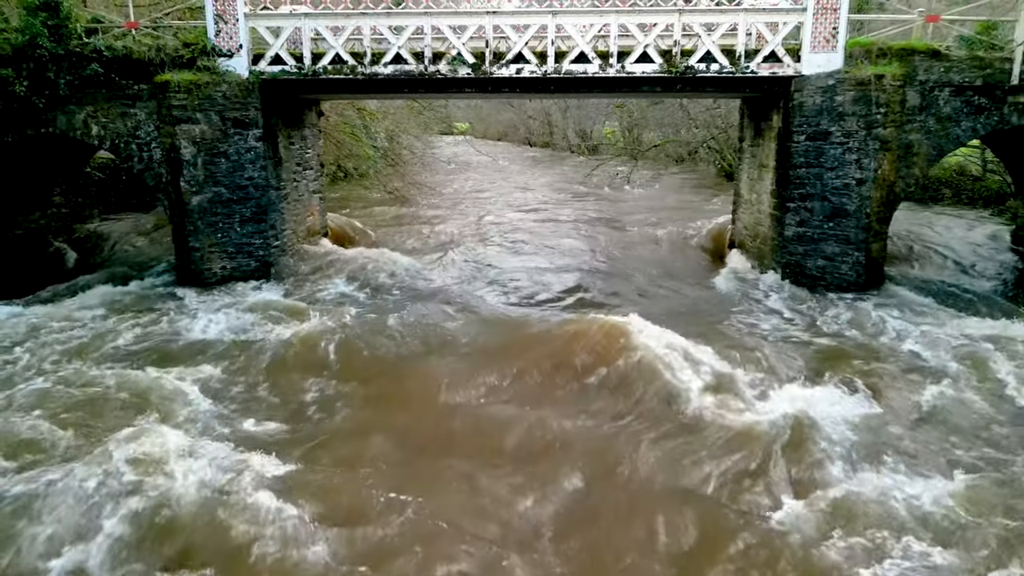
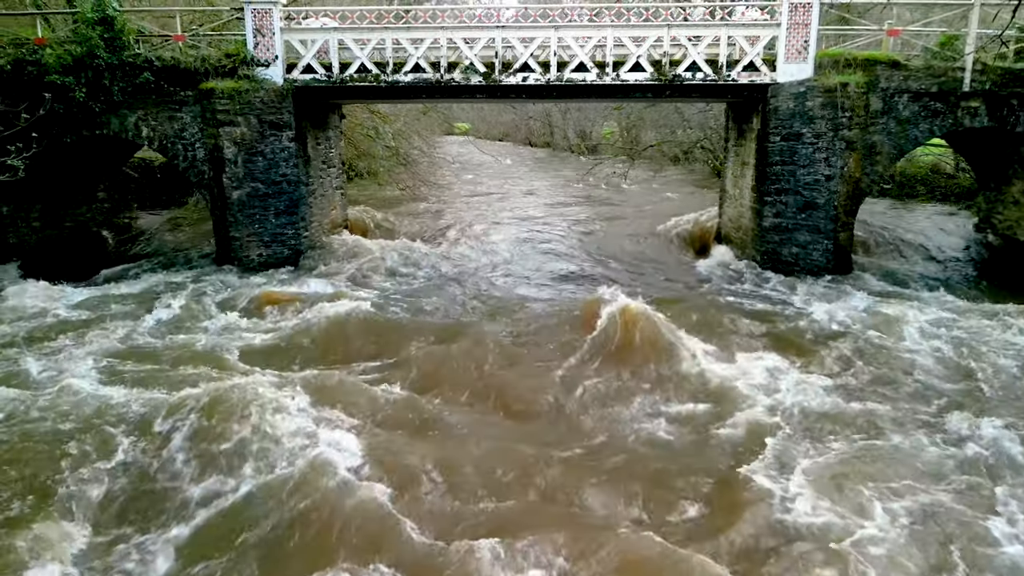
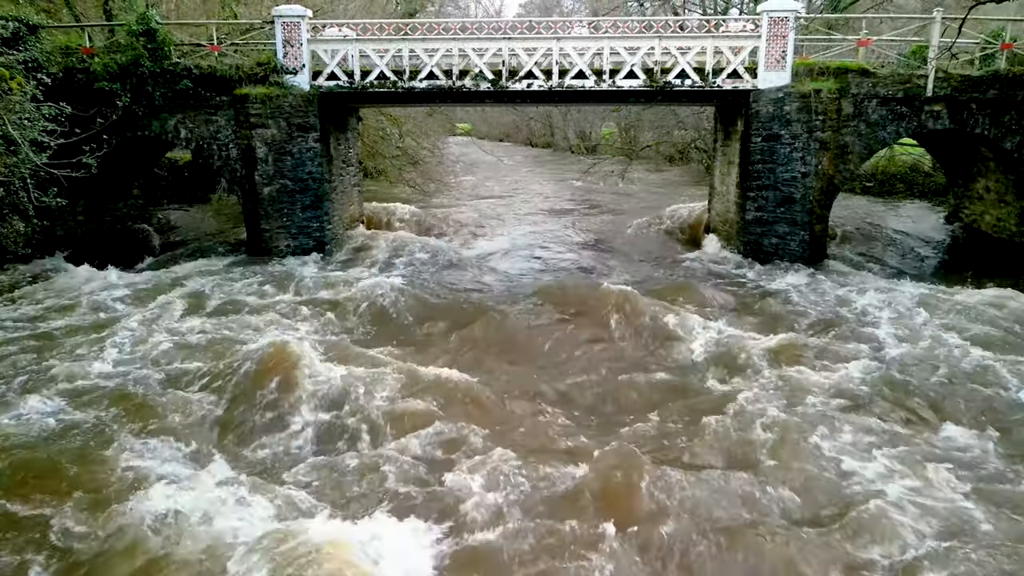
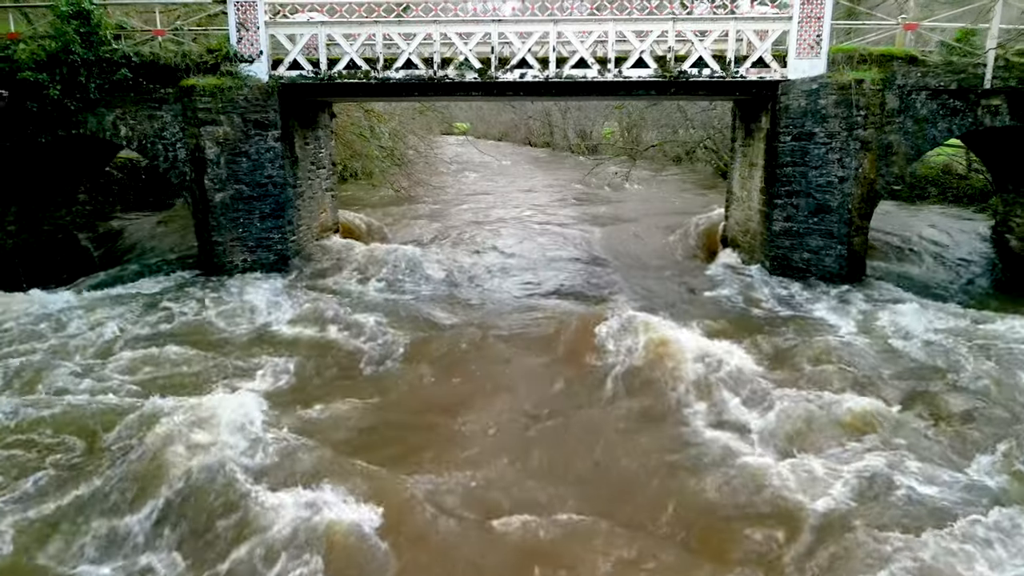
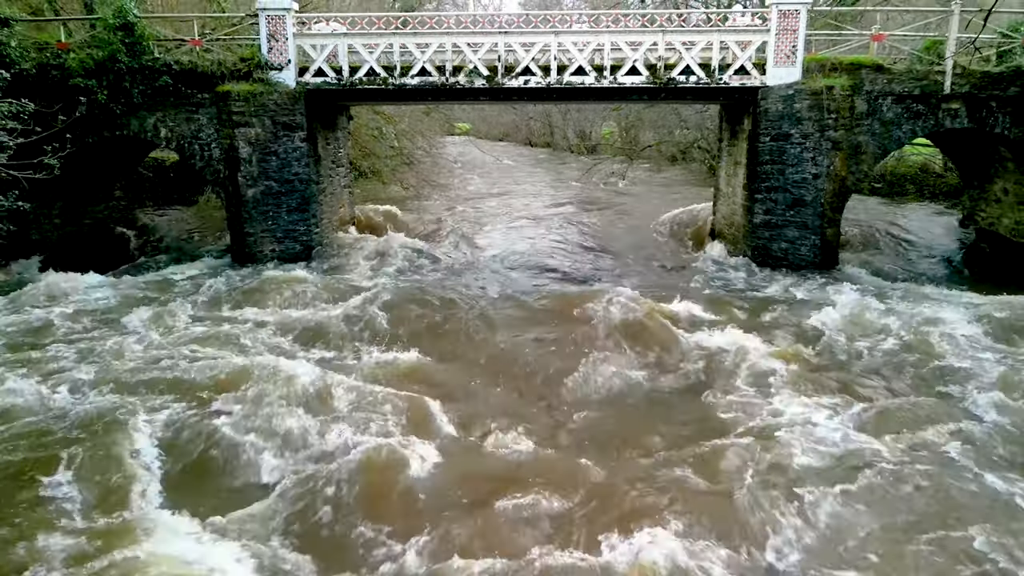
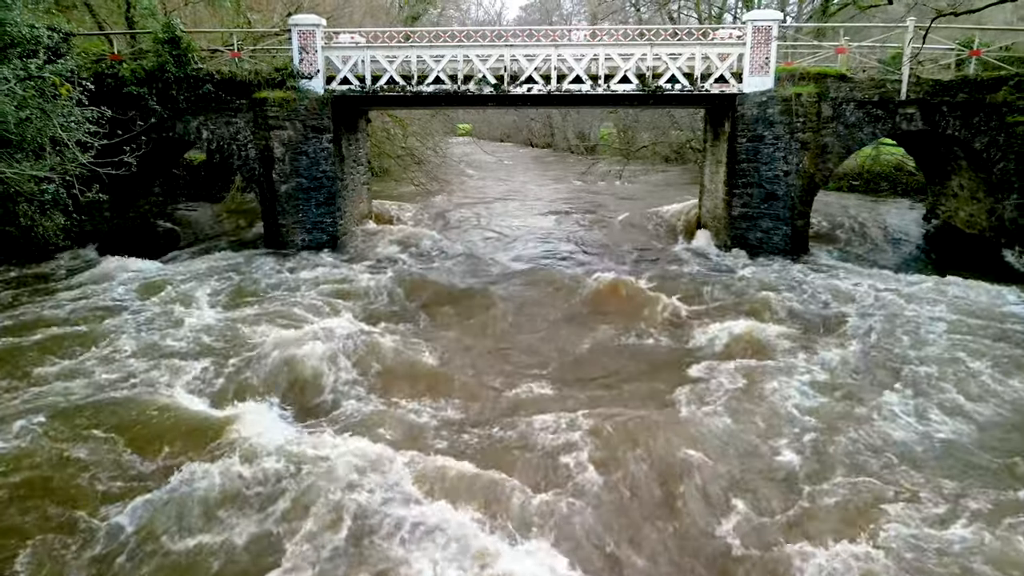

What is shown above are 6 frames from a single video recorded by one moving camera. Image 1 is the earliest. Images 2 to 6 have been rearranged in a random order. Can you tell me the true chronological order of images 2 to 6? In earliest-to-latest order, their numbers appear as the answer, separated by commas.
4, 2, 5, 3, 6
